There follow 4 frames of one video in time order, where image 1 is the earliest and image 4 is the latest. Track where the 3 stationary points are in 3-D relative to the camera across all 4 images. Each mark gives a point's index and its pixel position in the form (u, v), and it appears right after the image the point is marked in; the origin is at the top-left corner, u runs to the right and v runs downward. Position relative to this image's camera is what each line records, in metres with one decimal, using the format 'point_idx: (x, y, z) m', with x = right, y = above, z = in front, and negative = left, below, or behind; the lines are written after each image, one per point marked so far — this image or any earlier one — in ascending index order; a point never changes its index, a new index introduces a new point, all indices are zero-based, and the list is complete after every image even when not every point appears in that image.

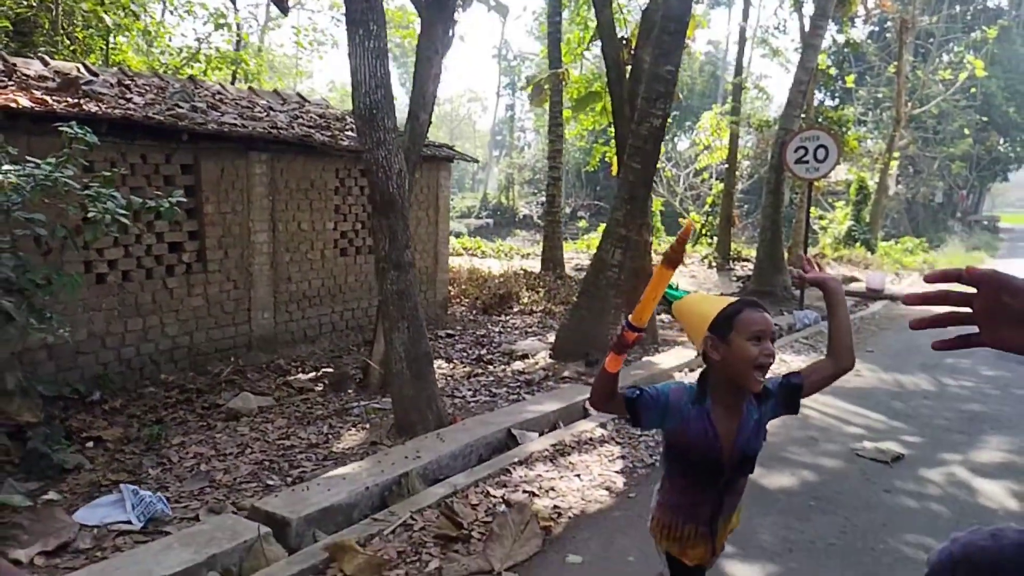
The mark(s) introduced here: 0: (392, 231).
0: (-0.8, +0.4, +5.1) m
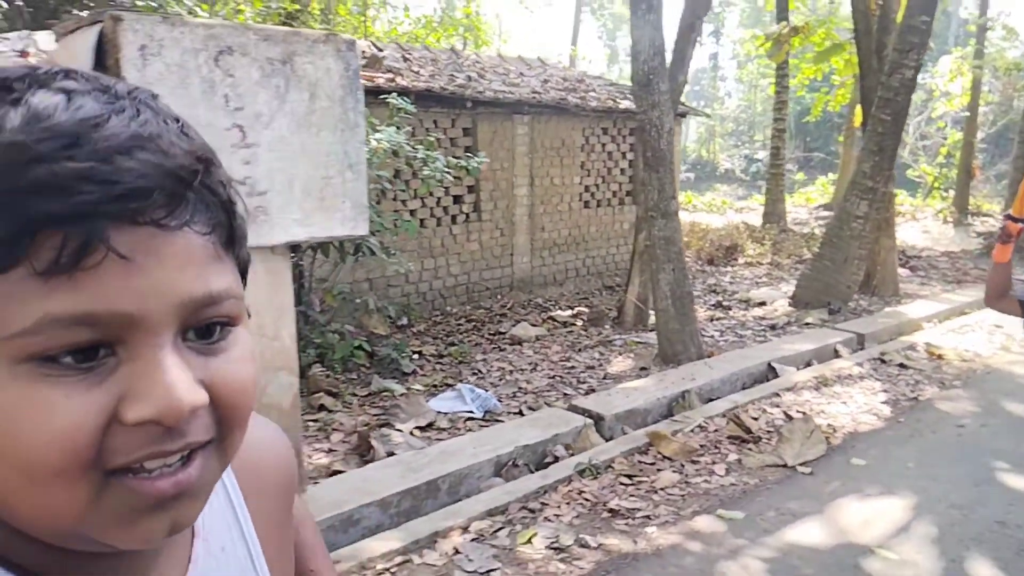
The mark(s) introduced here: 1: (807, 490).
0: (+1.1, +0.8, +5.9) m
1: (+1.4, -1.0, +3.7) m
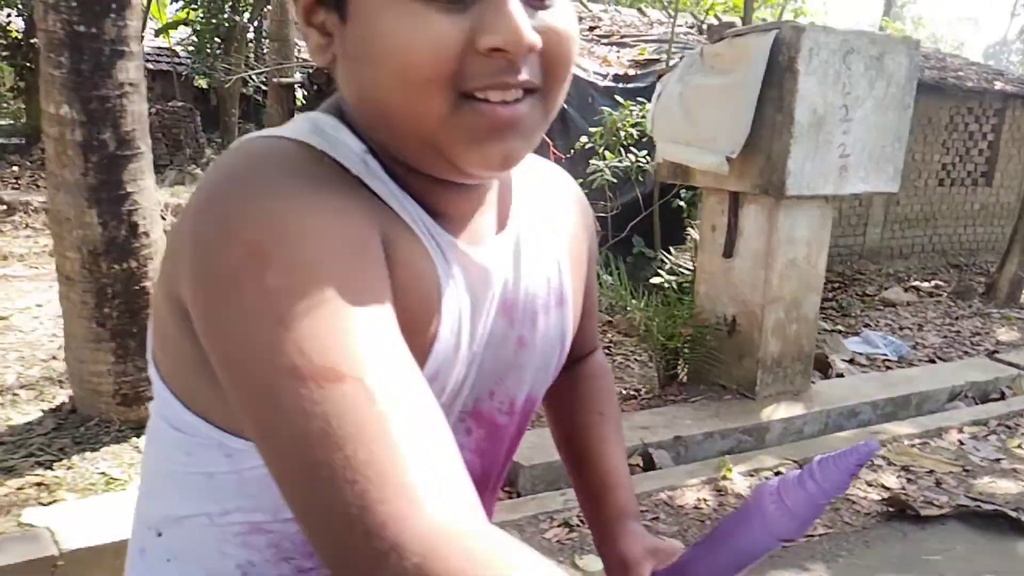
0: (+4.6, +1.0, +6.2) m
1: (+4.1, -0.9, +4.1) m
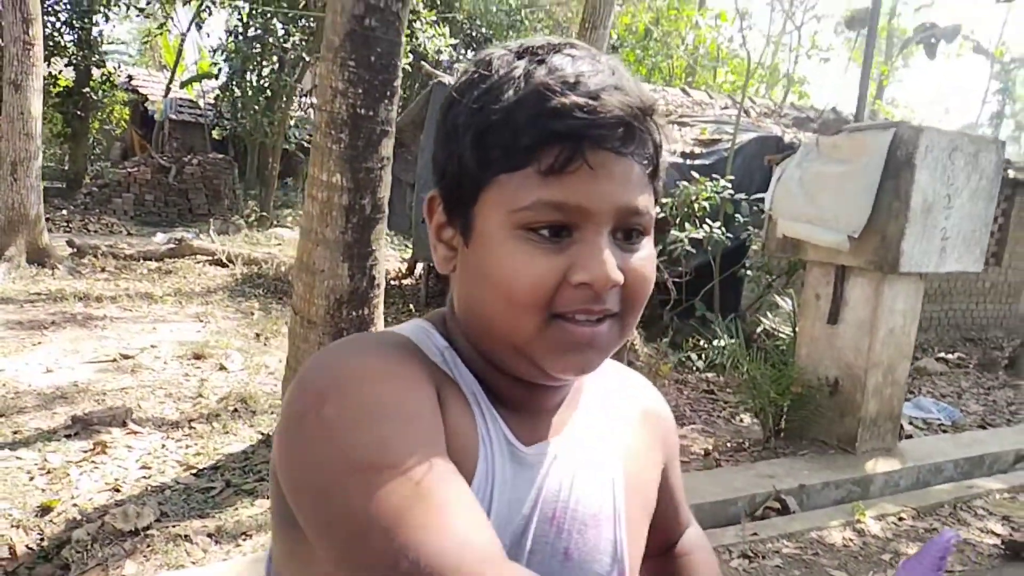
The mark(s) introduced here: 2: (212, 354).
0: (+5.3, +0.3, +6.9) m
1: (+4.8, -1.3, +4.7) m
2: (-2.4, -0.5, +6.2) m
